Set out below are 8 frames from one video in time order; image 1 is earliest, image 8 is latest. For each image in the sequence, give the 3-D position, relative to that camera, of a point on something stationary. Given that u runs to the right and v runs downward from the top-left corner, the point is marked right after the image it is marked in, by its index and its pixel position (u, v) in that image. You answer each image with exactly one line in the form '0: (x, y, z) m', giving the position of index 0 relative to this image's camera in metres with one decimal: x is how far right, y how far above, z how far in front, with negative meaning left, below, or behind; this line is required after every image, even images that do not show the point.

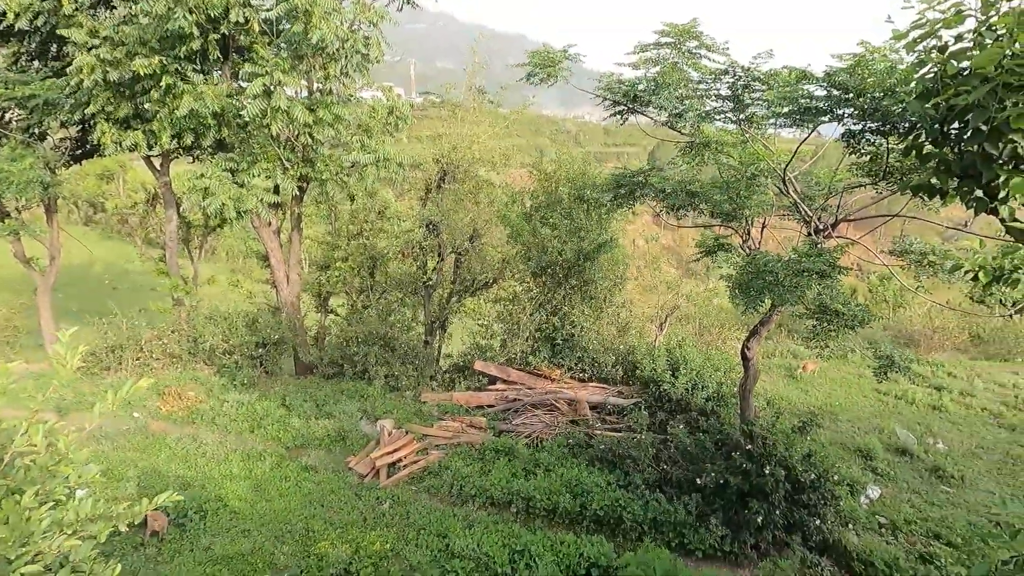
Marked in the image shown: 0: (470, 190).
0: (-0.8, +1.9, +10.2) m
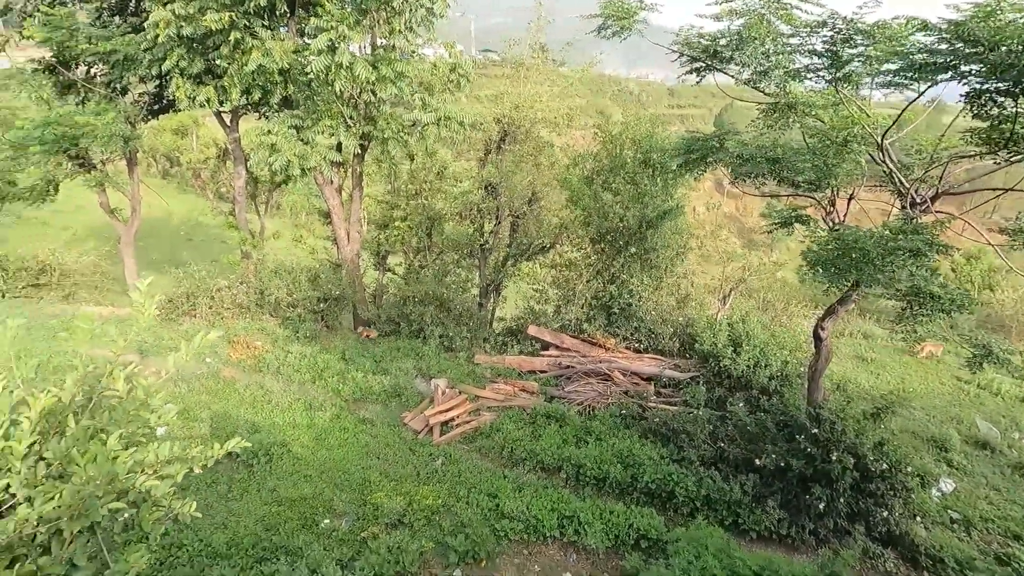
0: (+0.4, +2.5, +9.9) m
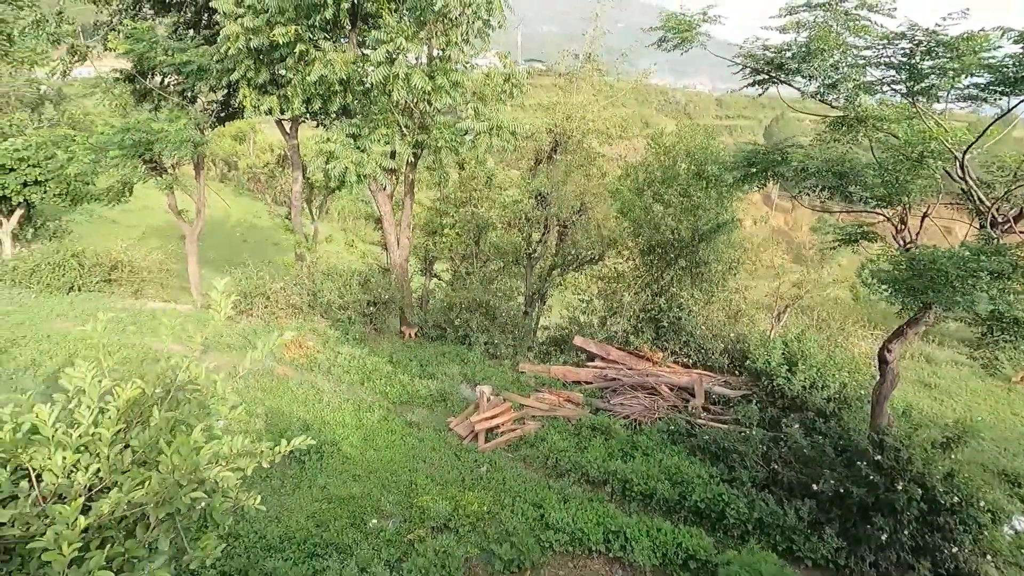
0: (+1.3, +2.3, +9.9) m
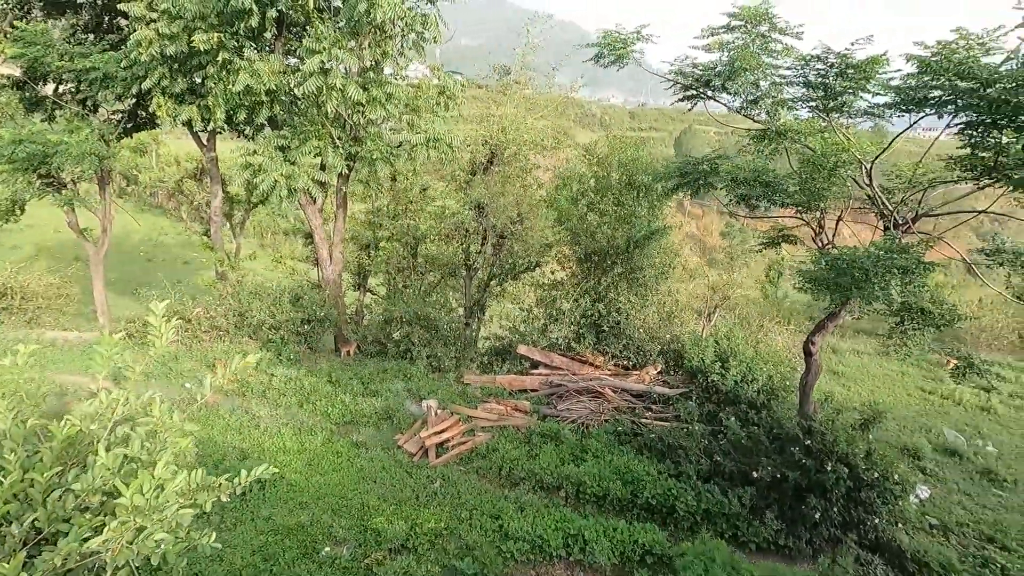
0: (+0.1, +2.2, +10.1) m
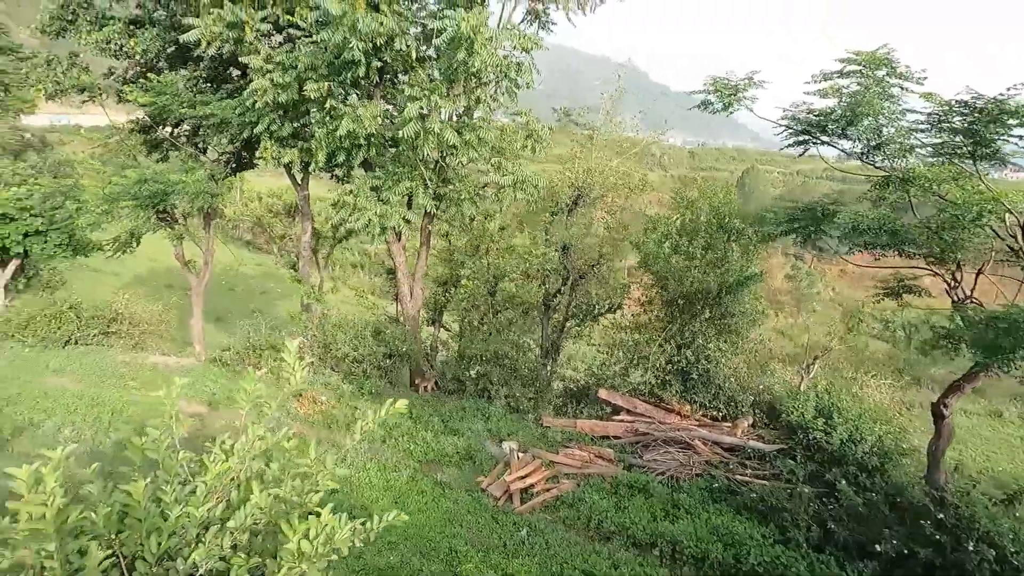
0: (+1.7, +1.4, +10.1) m
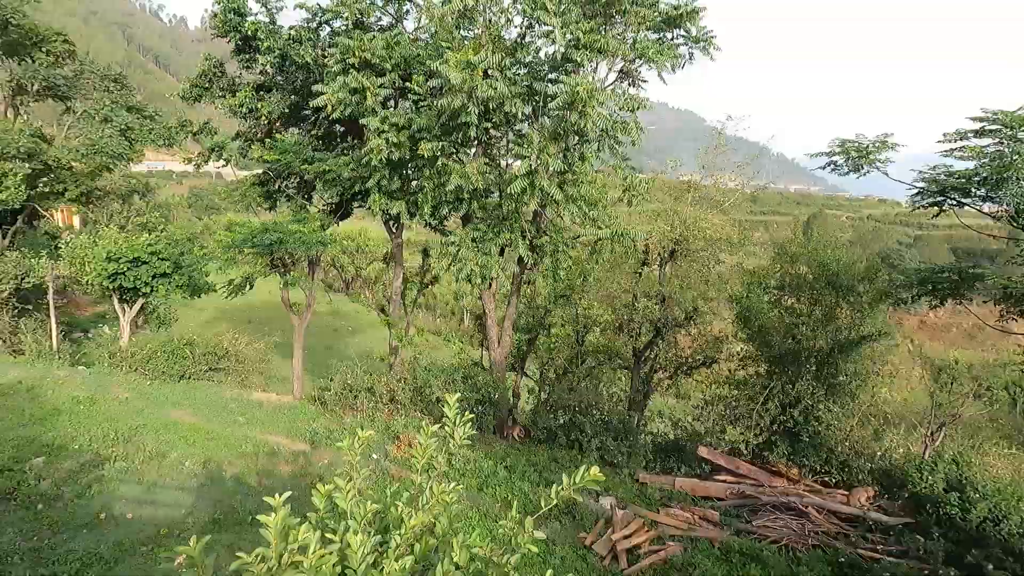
0: (+3.5, +0.4, +10.0) m
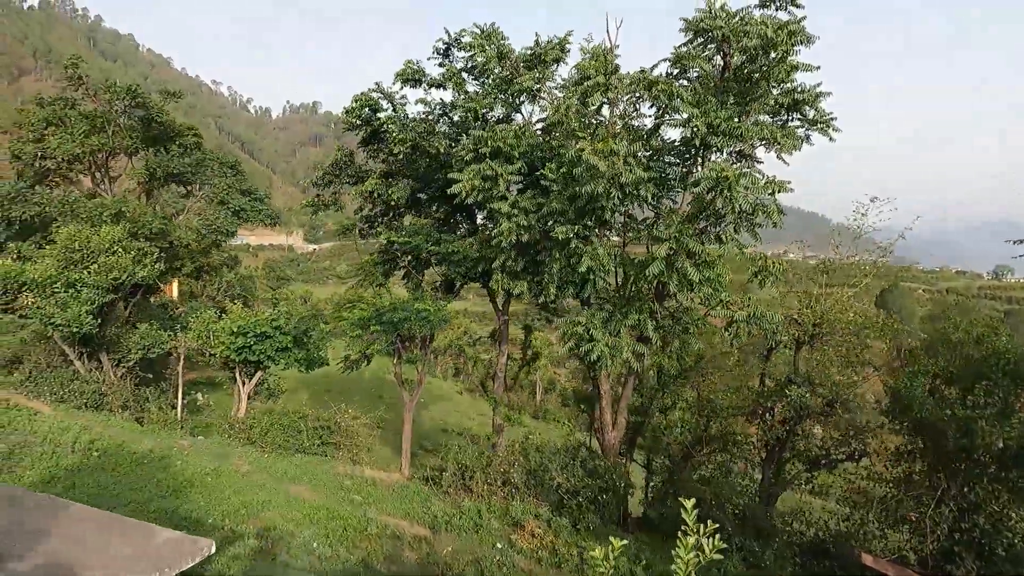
0: (+5.8, -1.1, +9.5) m
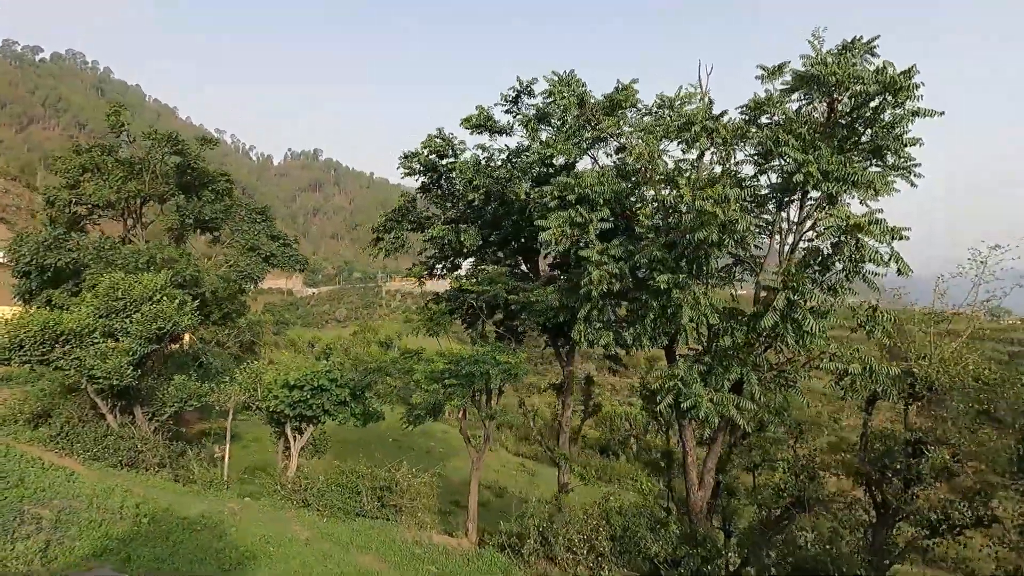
0: (+7.5, -2.0, +8.9) m
